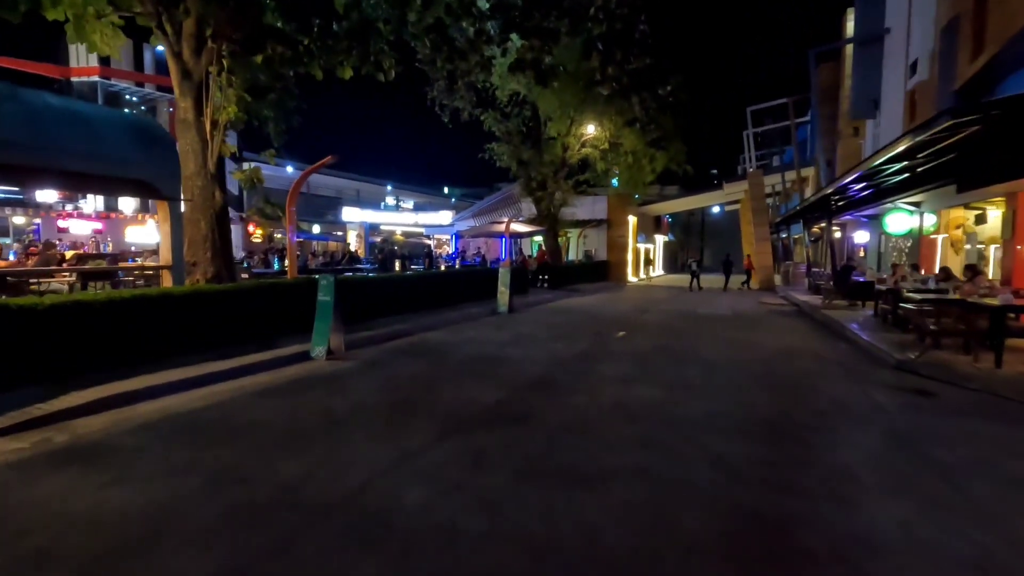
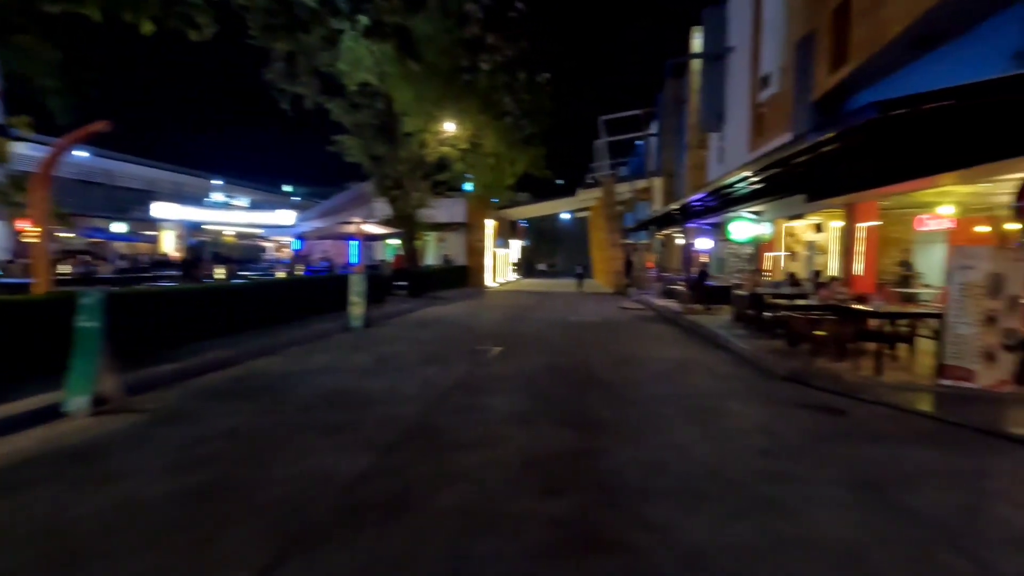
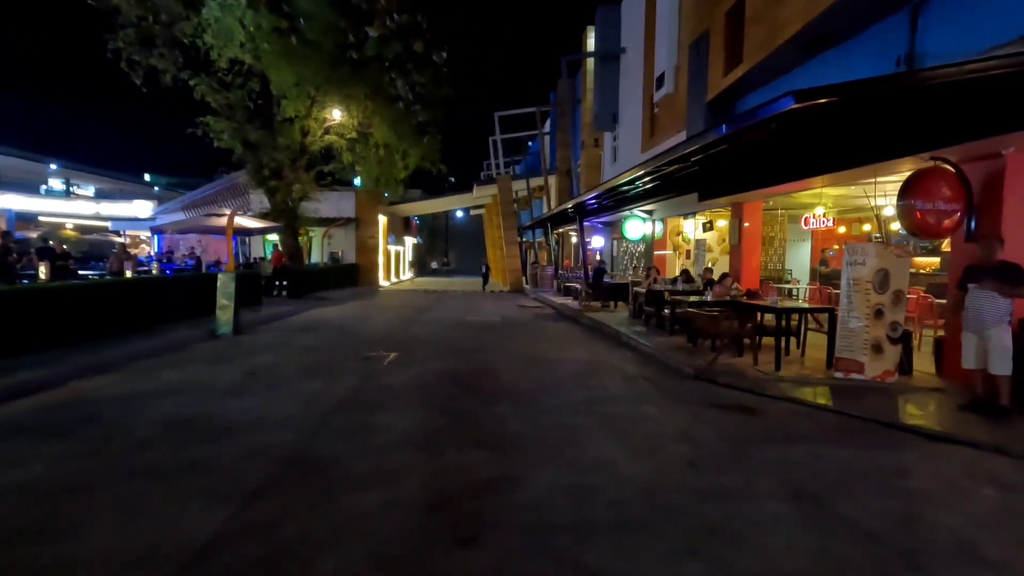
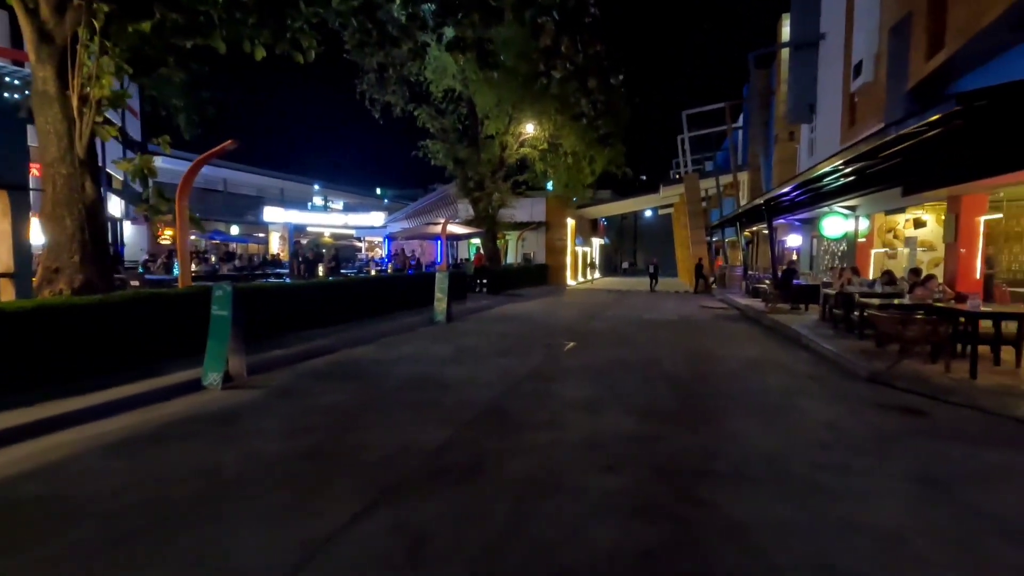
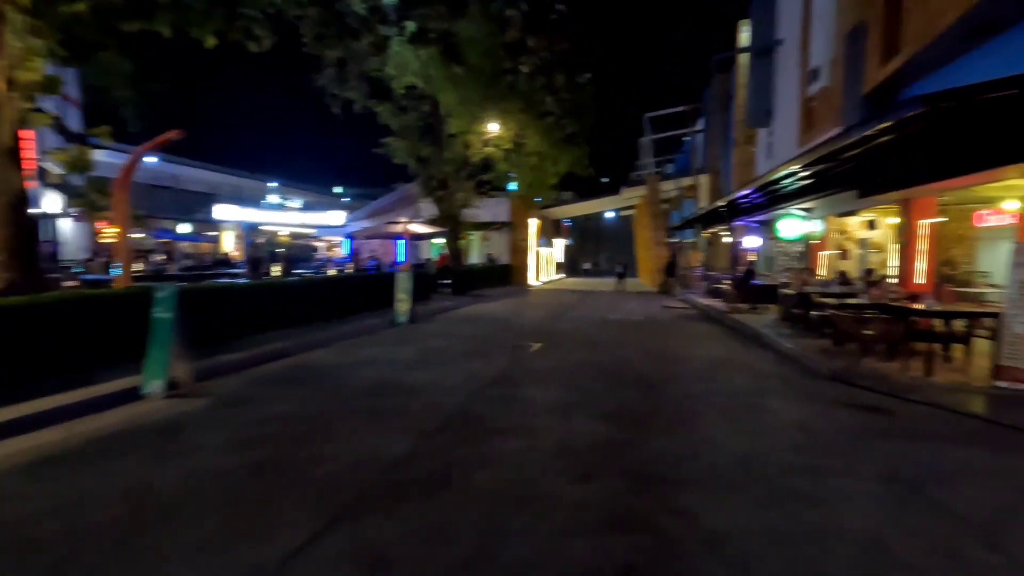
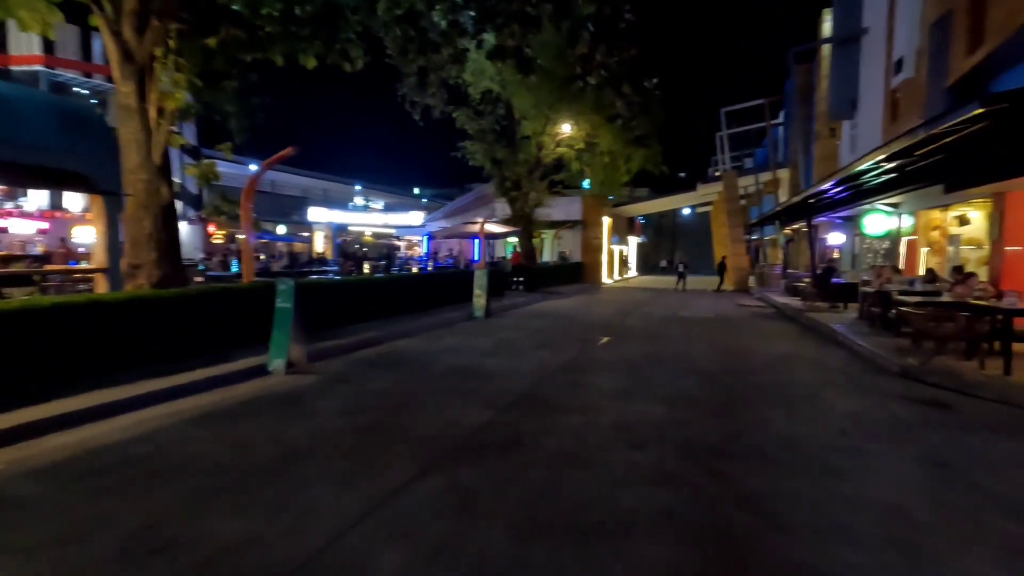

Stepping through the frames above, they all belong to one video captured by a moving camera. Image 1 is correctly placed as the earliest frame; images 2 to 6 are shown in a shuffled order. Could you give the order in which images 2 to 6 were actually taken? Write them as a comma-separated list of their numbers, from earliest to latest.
6, 4, 5, 2, 3
